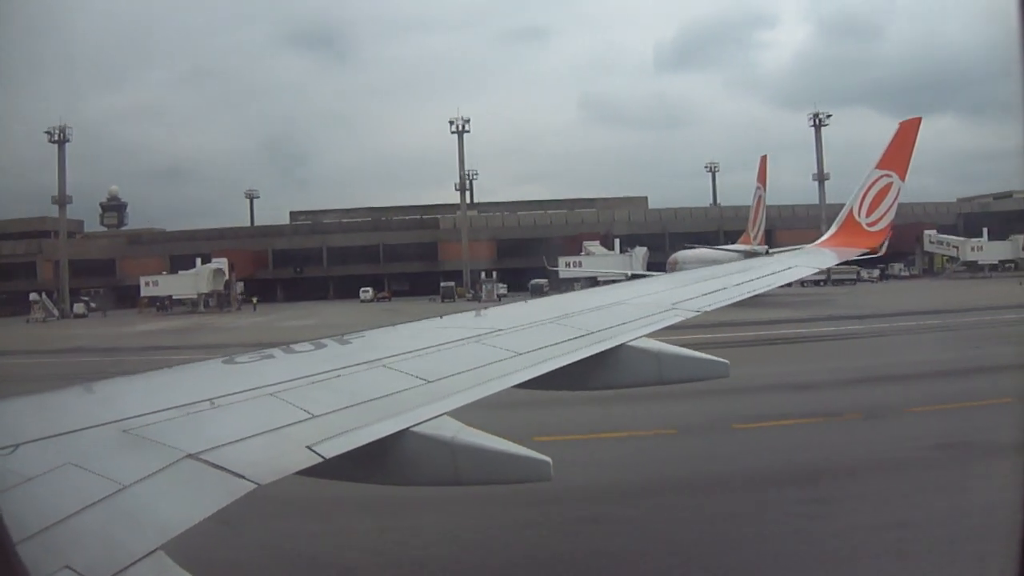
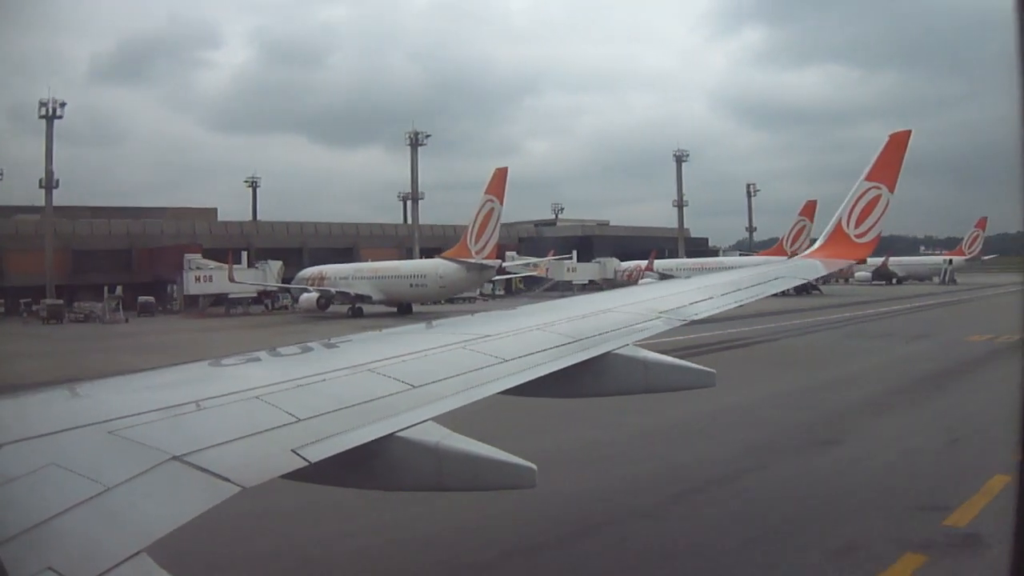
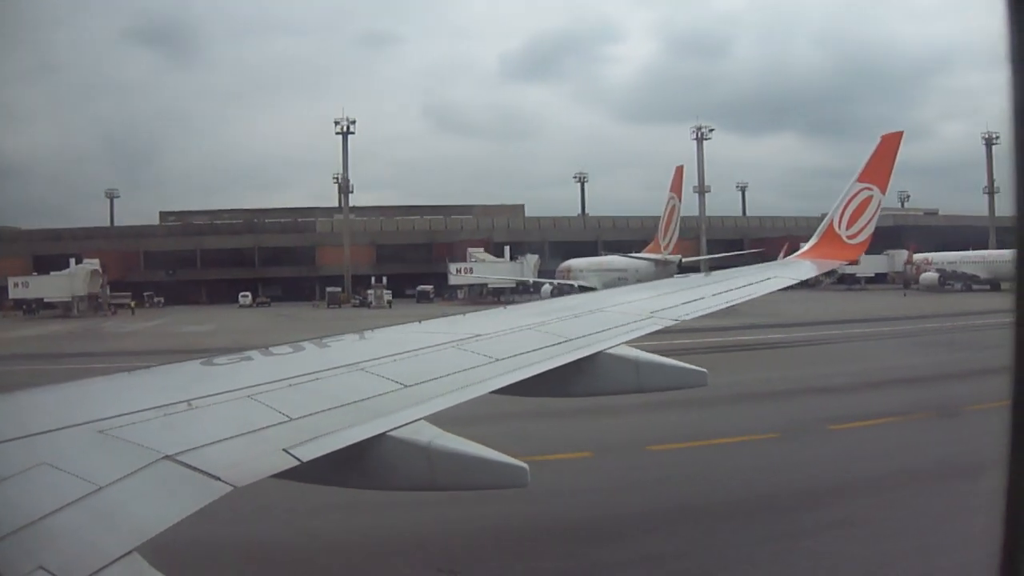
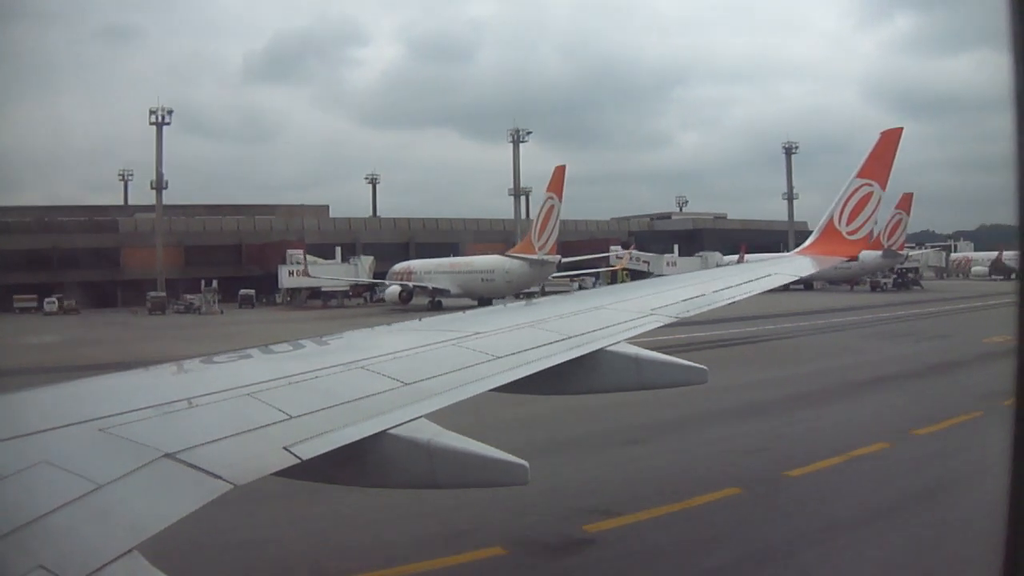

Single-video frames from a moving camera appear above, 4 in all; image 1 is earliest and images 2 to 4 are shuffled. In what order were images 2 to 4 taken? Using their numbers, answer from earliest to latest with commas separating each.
3, 4, 2
